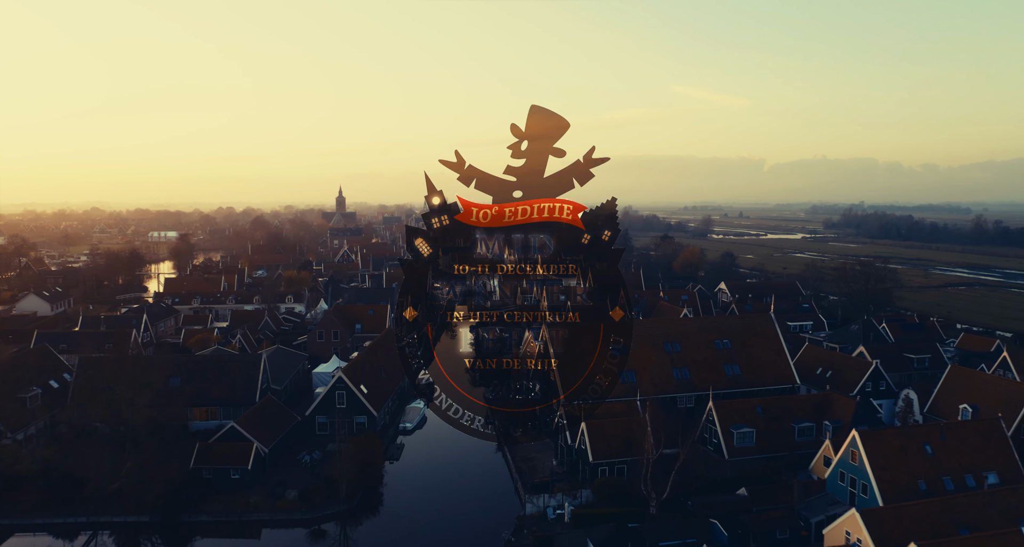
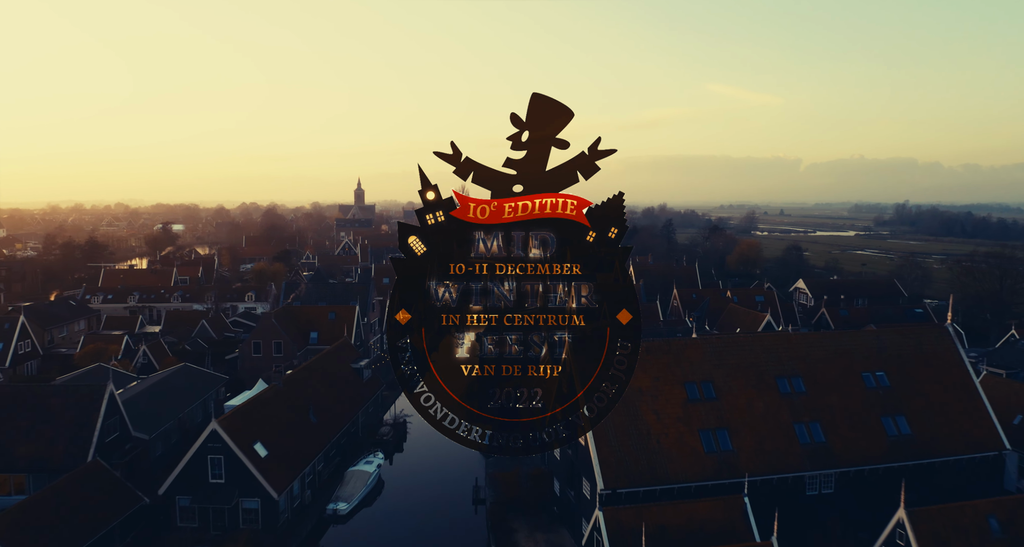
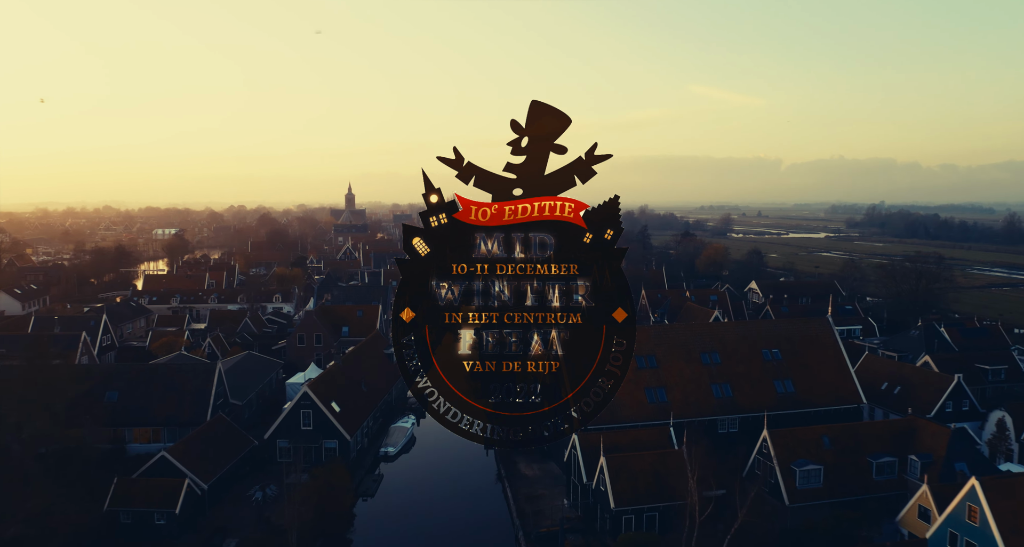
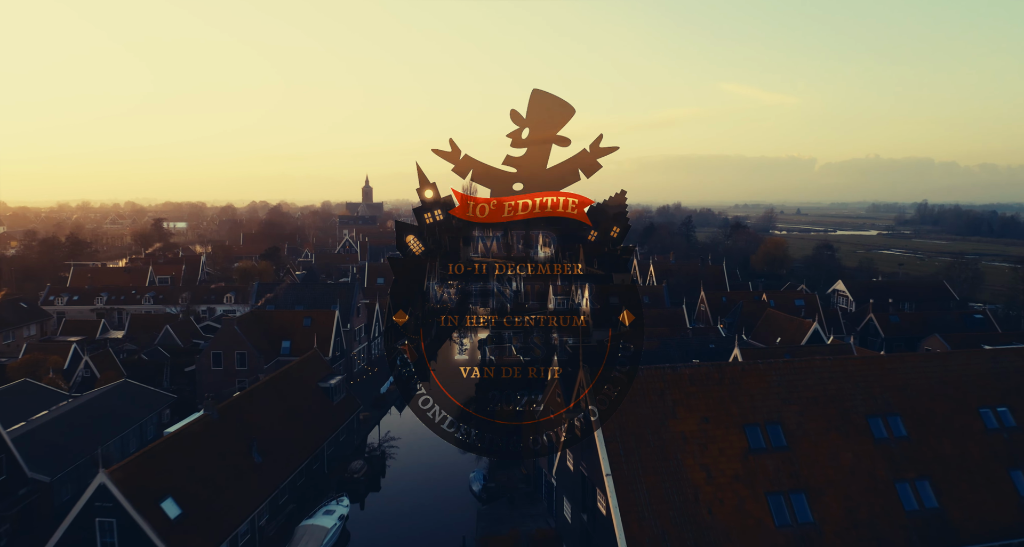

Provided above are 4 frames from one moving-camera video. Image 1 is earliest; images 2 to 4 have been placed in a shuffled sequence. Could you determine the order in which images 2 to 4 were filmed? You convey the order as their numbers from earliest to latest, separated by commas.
3, 2, 4
